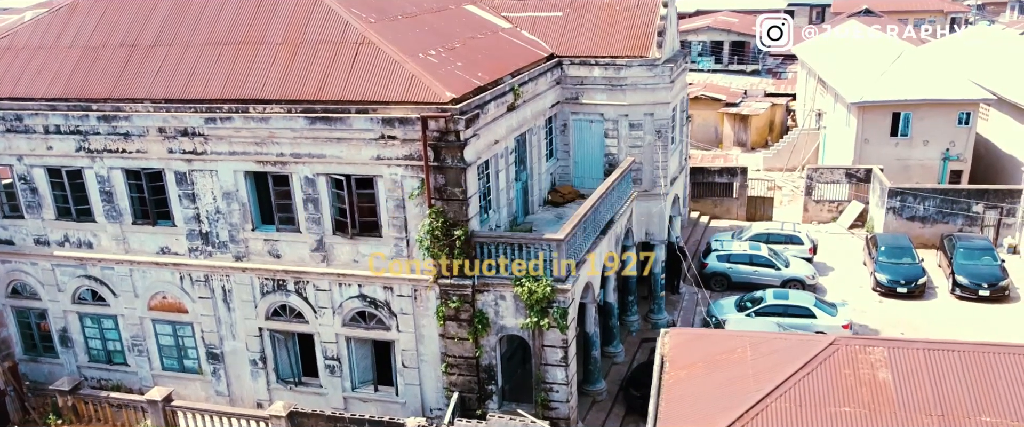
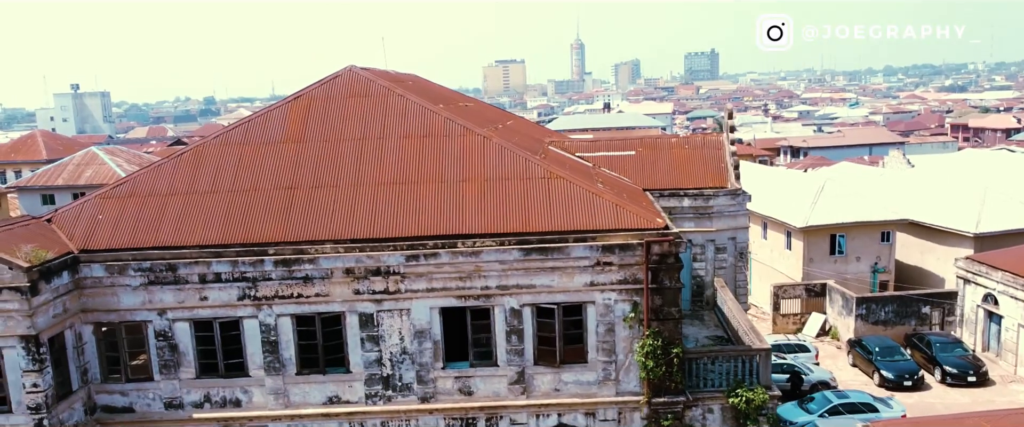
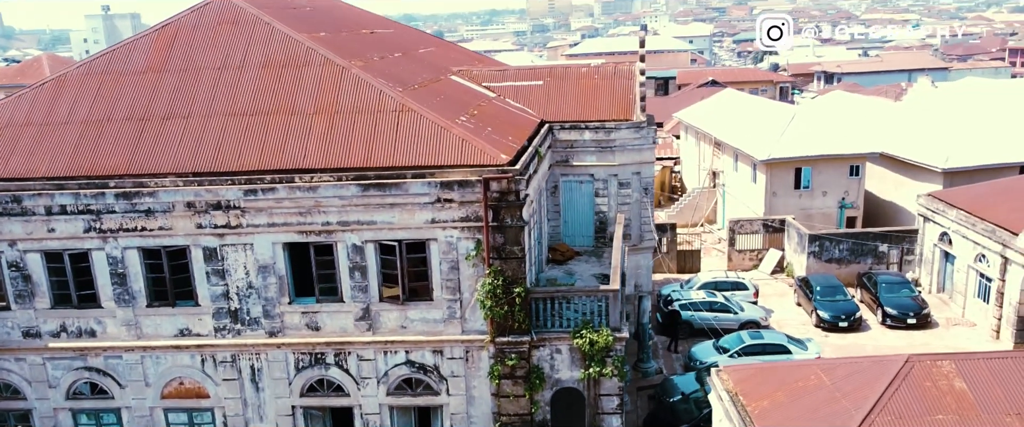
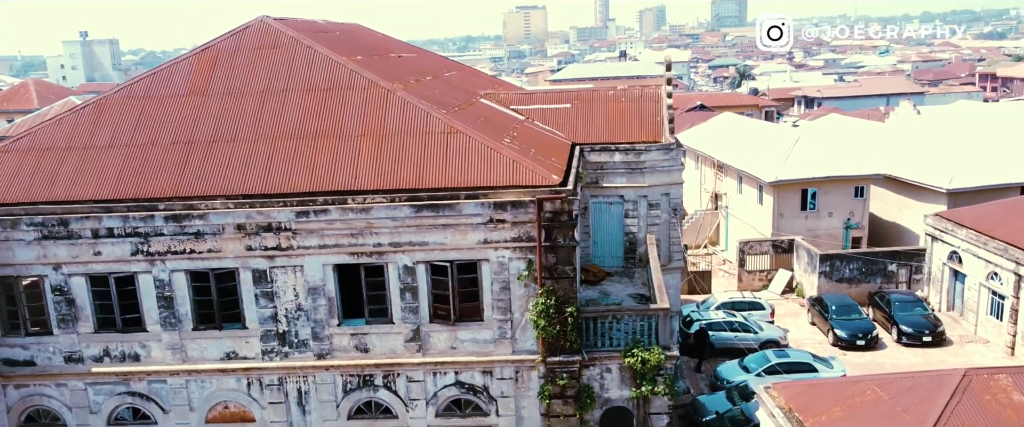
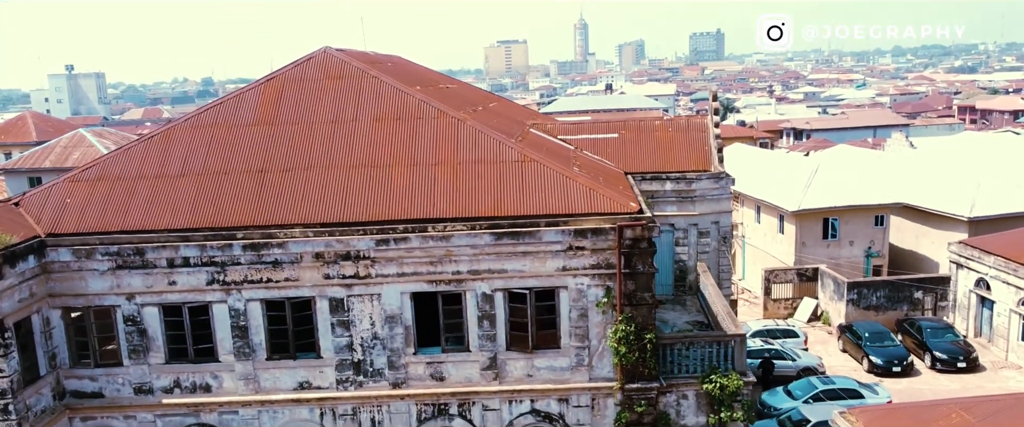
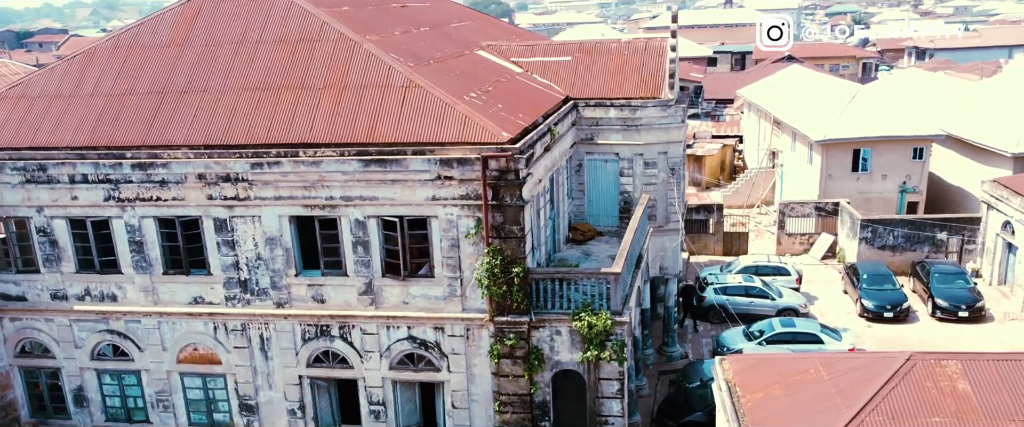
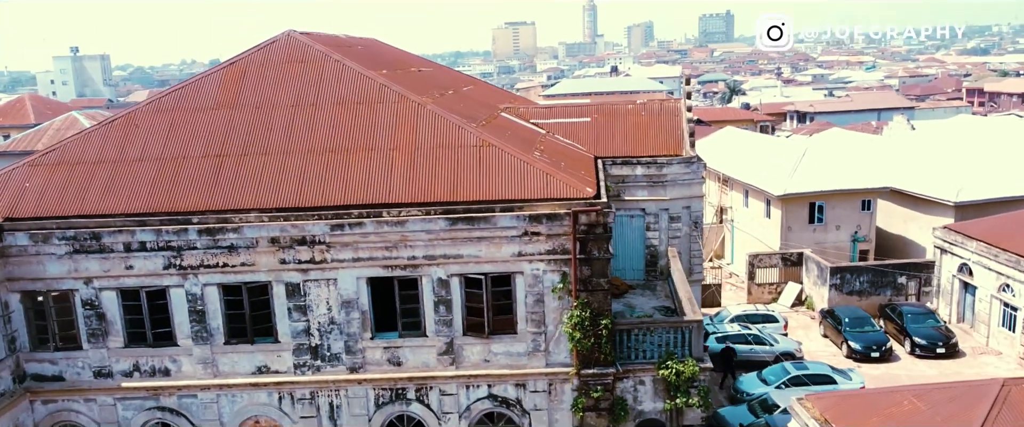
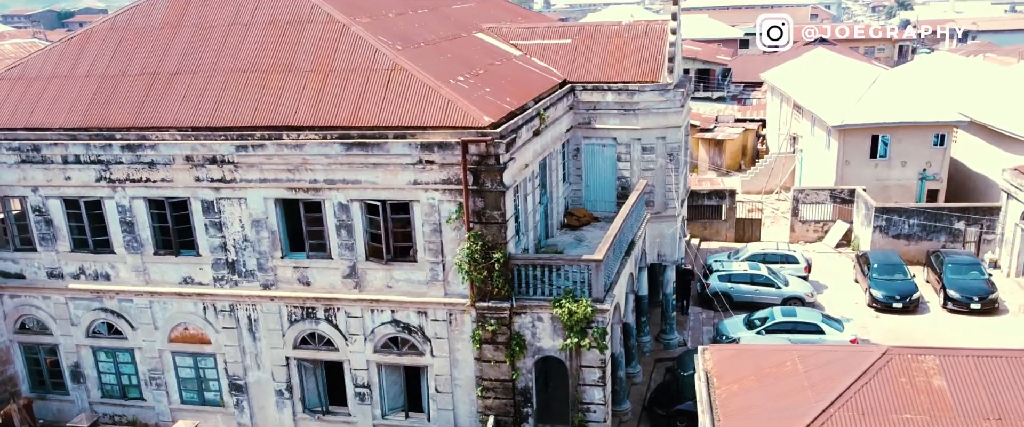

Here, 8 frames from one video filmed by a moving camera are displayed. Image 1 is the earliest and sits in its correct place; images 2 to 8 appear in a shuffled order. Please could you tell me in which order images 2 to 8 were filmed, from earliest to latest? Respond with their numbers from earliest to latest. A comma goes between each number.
8, 6, 3, 4, 7, 5, 2
